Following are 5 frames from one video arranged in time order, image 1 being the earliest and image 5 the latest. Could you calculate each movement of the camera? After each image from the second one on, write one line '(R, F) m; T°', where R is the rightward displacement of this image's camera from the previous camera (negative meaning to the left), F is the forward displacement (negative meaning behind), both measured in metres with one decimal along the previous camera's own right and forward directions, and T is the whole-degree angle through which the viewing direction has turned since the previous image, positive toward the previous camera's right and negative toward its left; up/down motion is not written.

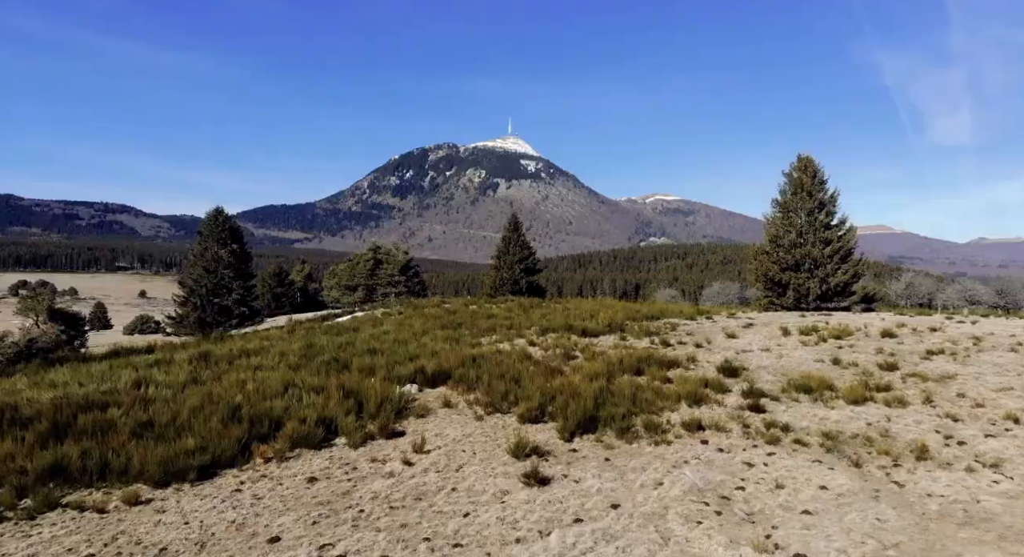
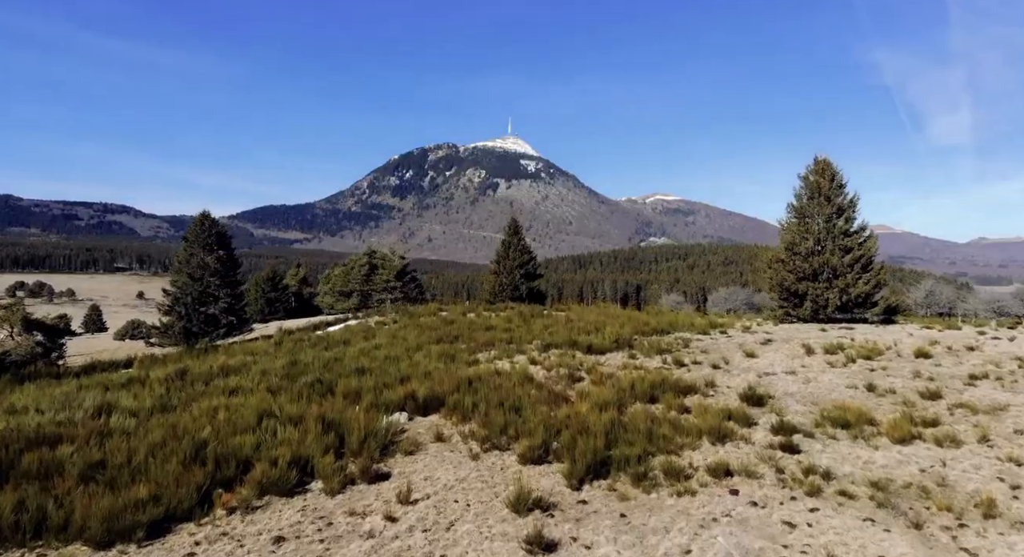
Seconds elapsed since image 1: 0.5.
(0.0, +1.1) m; 0°
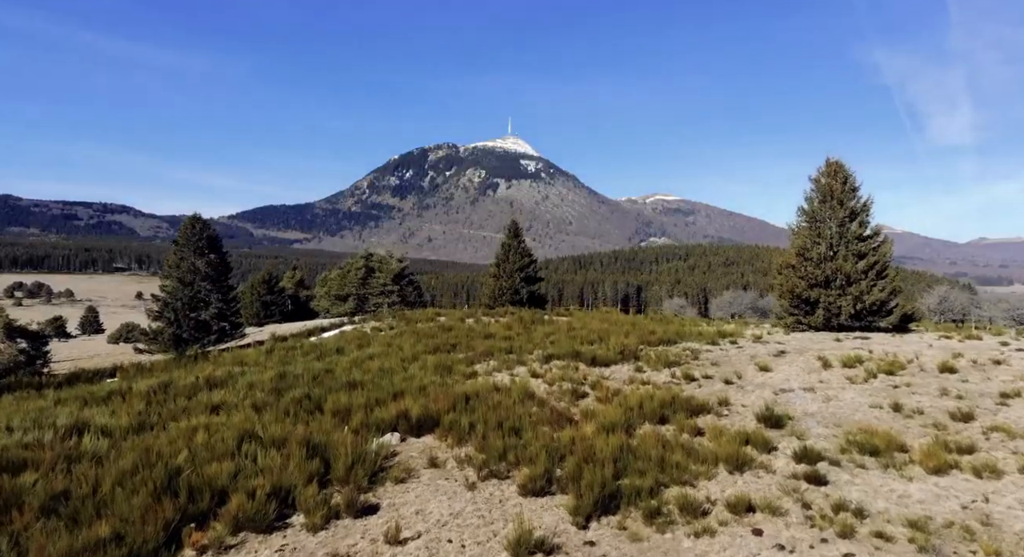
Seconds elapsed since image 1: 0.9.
(0.0, +0.7) m; 0°
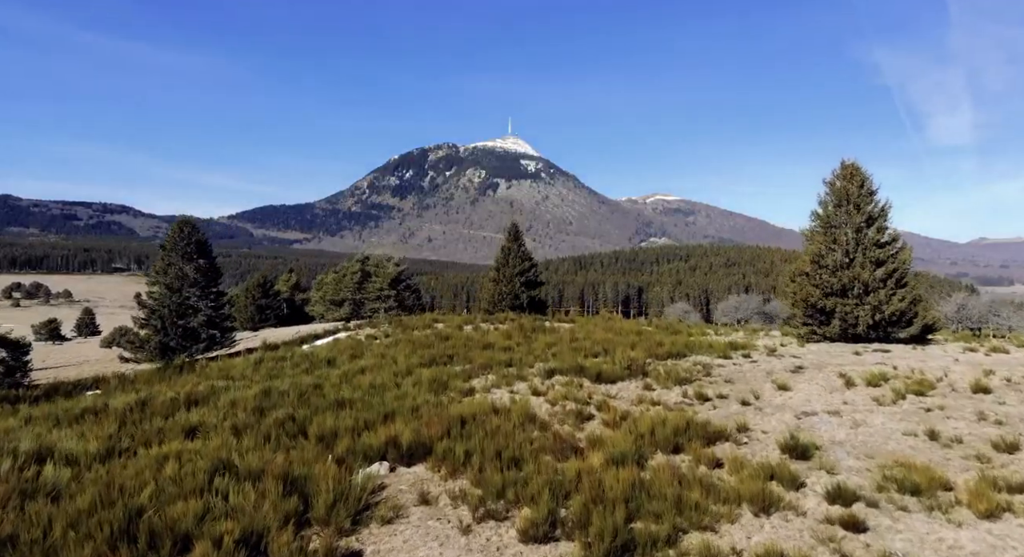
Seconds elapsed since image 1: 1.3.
(0.0, +0.8) m; 0°
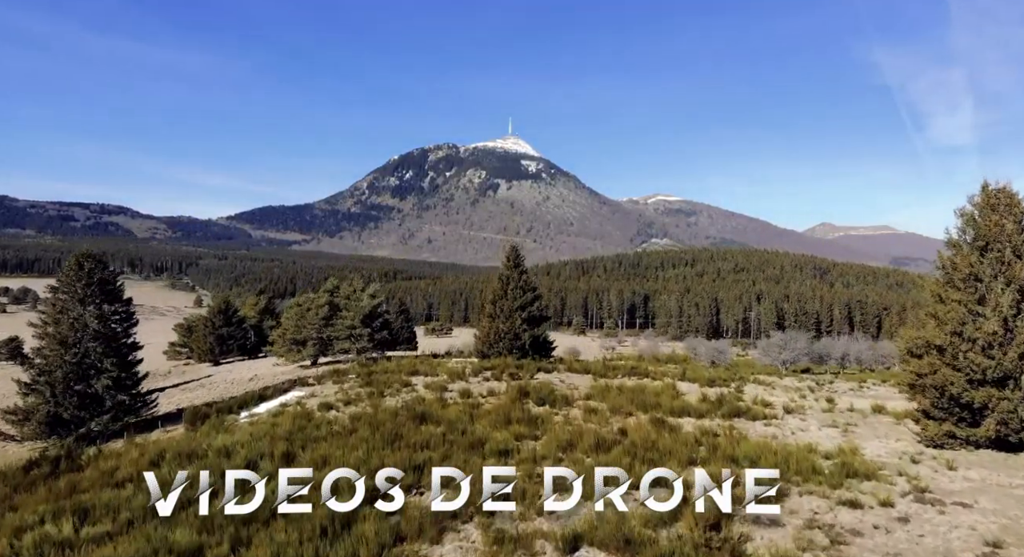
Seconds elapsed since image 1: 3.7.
(0.0, +5.2) m; 0°
